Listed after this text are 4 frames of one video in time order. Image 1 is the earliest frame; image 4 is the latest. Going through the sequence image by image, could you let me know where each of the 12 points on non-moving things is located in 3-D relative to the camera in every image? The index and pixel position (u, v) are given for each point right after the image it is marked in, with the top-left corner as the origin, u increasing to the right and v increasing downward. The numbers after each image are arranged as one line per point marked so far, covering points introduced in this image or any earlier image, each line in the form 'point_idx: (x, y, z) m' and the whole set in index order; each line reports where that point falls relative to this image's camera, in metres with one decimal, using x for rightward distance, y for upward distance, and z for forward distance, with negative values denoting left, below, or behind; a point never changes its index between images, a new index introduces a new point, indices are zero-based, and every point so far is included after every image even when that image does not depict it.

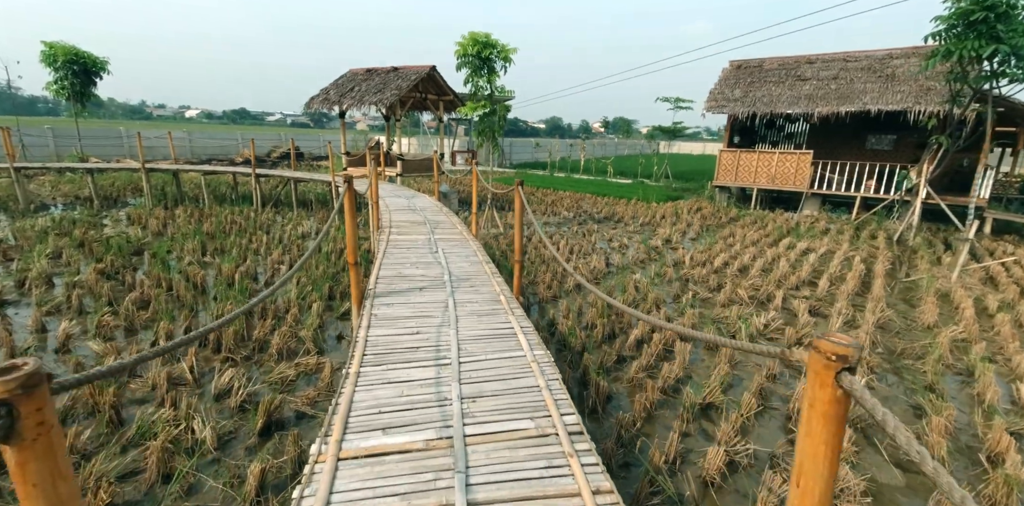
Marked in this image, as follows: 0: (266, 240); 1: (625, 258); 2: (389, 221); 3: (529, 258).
0: (-5.2, +0.2, +10.2) m
1: (+2.2, -0.1, +9.7) m
2: (-1.9, +0.5, +7.6) m
3: (+0.3, -0.1, +9.7) m
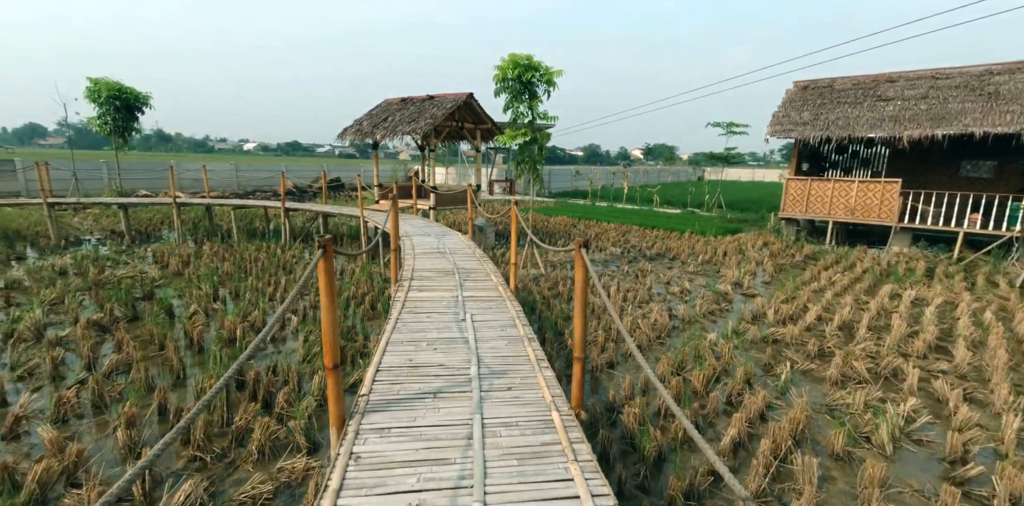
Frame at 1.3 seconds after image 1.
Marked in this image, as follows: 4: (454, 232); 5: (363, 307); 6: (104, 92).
0: (-4.3, -0.6, +9.3) m
1: (+3.0, -0.9, +8.2) m
2: (-1.3, -0.2, +6.4) m
3: (+1.1, -0.9, +8.3) m
4: (-1.1, +0.4, +9.3) m
5: (-2.5, -0.9, +8.1) m
6: (-12.7, +5.0, +15.2) m
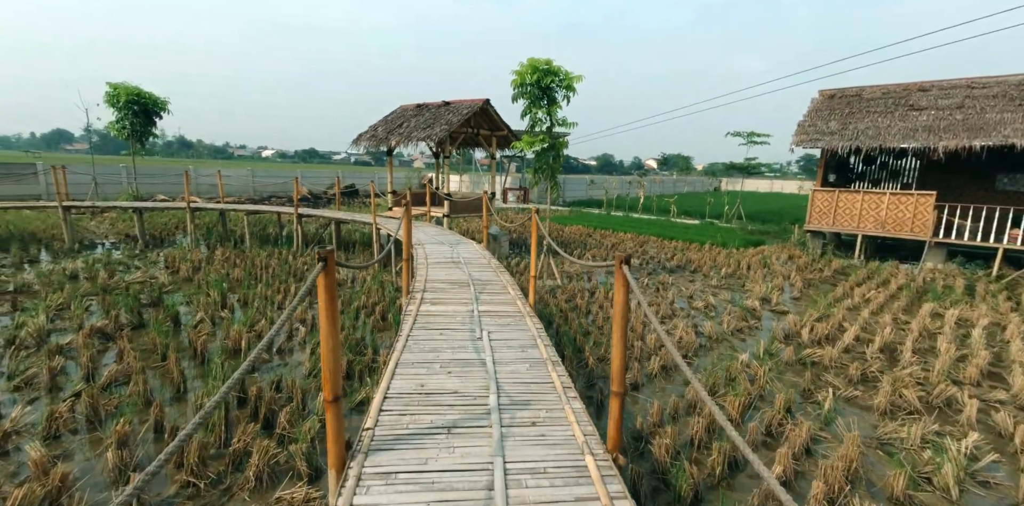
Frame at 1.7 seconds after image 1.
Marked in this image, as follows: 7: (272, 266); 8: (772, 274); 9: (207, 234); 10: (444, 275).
0: (-4.0, -0.7, +9.0) m
1: (+3.3, -1.1, +7.8) m
2: (-1.1, -0.3, +6.1) m
3: (+1.3, -1.1, +7.9) m
4: (-0.8, +0.2, +8.9) m
5: (-2.2, -1.0, +7.8) m
6: (-12.1, +4.9, +15.3) m
7: (-5.5, -0.3, +11.1) m
8: (+6.1, -0.5, +11.4) m
9: (-9.1, +0.6, +14.6) m
10: (-0.9, -0.3, +6.3) m
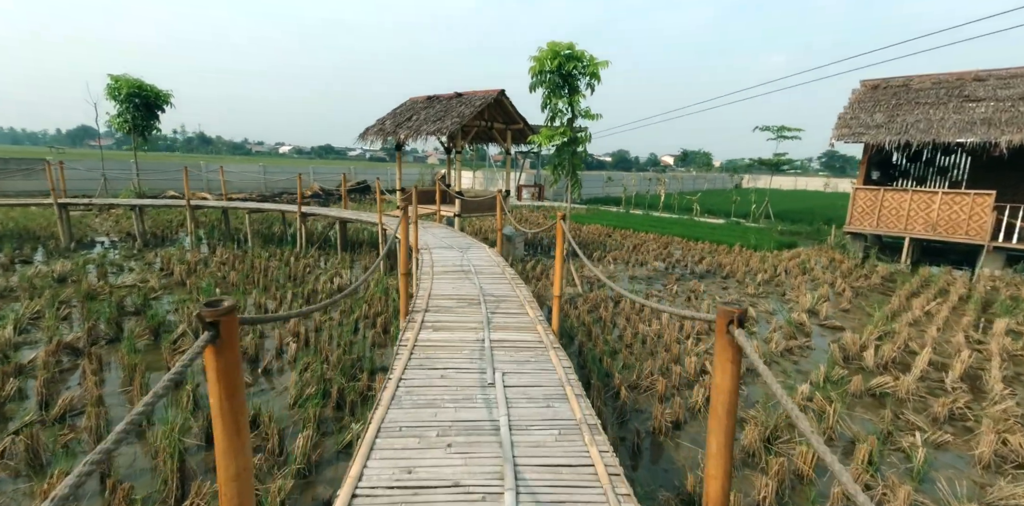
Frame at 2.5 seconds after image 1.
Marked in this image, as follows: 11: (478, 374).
0: (-3.8, -0.8, +8.3) m
1: (+3.5, -1.3, +6.8) m
2: (-0.9, -0.4, +5.3) m
3: (+1.6, -1.2, +7.0) m
4: (-0.5, +0.1, +8.1) m
5: (-2.0, -1.1, +7.0) m
6: (-11.7, +4.9, +14.7) m
7: (-5.1, -0.3, +10.4) m
8: (+6.4, -0.6, +10.4) m
9: (-8.6, +0.6, +13.9) m
10: (-0.7, -0.4, +5.5) m
11: (-0.2, -0.8, +3.2) m
